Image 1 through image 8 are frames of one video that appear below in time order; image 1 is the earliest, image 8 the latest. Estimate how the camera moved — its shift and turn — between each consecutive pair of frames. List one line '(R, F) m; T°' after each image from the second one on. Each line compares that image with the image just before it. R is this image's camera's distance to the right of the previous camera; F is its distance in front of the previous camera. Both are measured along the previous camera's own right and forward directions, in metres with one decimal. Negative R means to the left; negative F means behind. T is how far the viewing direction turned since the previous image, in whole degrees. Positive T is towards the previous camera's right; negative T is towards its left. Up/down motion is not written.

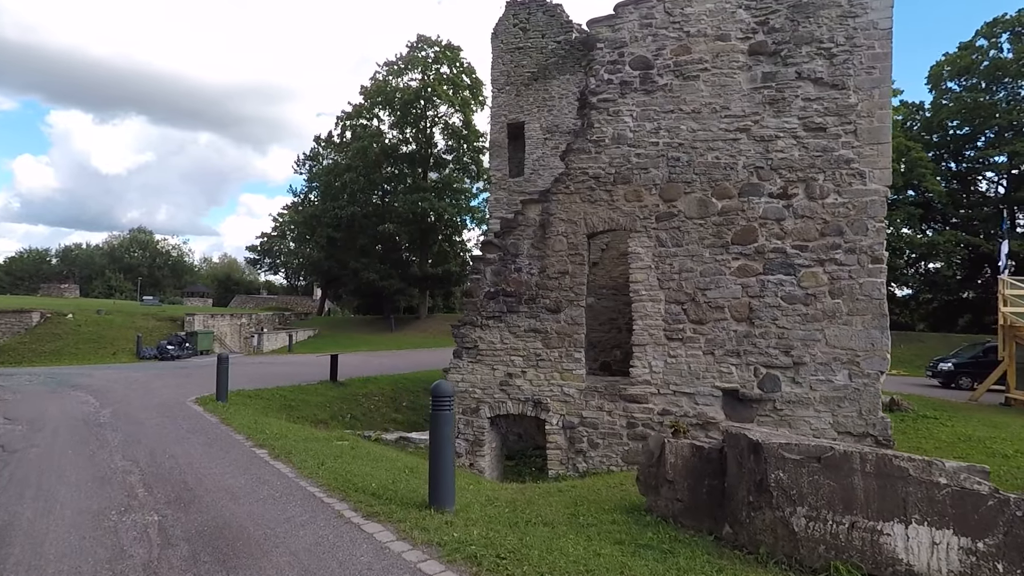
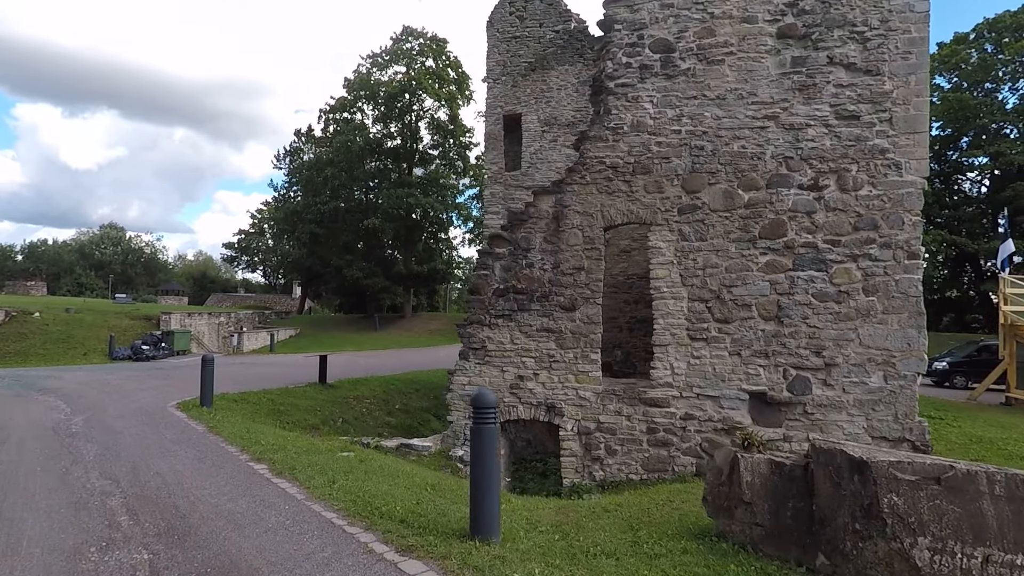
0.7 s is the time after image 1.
(-0.5, +0.6) m; +2°
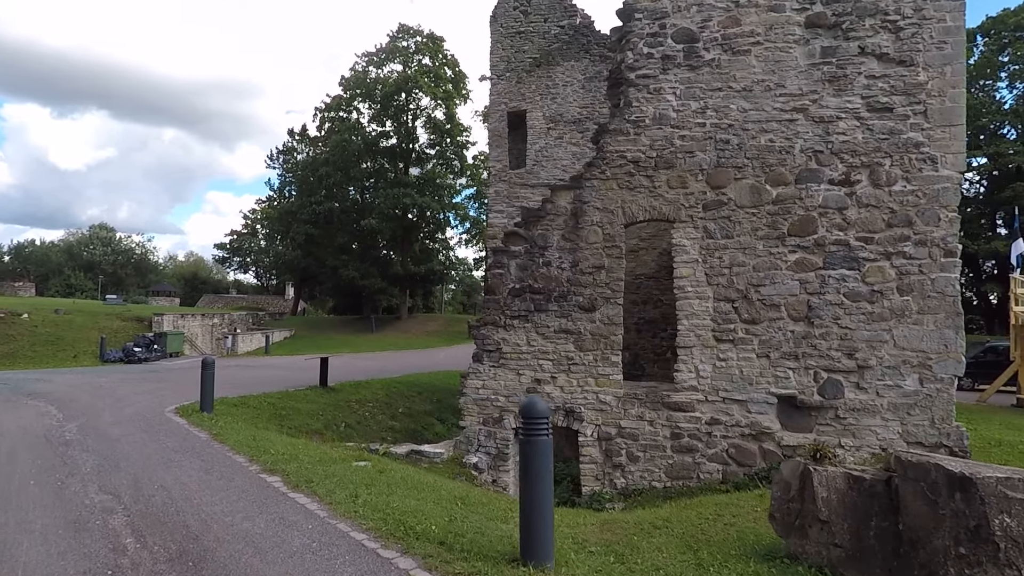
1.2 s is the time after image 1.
(-0.4, +0.4) m; +1°
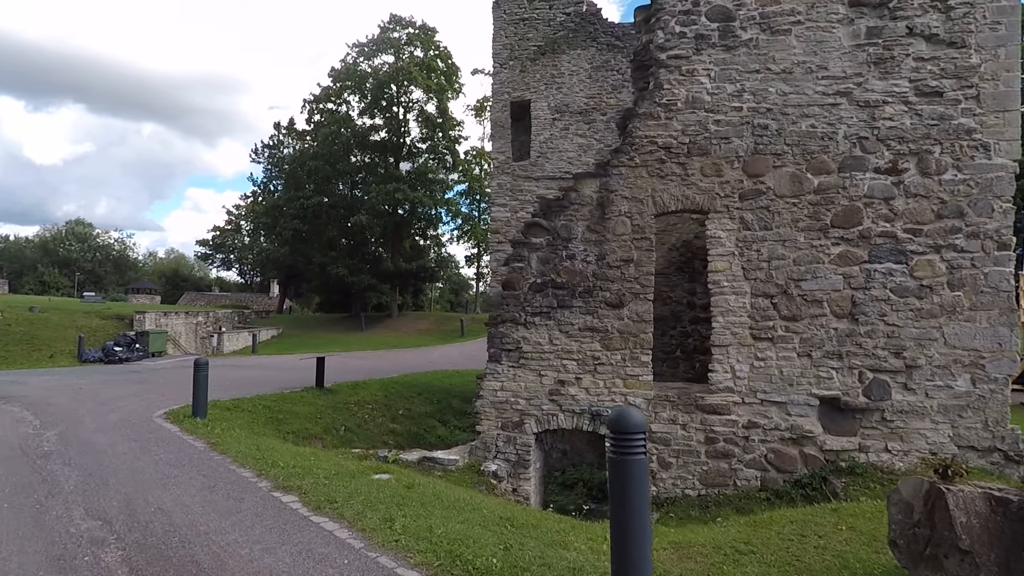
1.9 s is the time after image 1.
(-0.5, +0.6) m; +2°
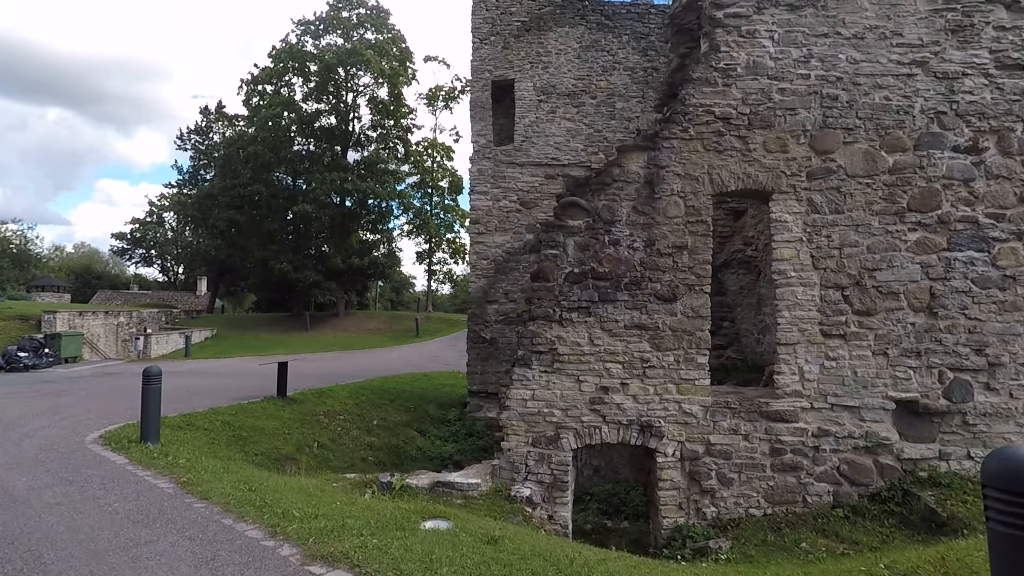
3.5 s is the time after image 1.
(-1.2, +1.3) m; +6°
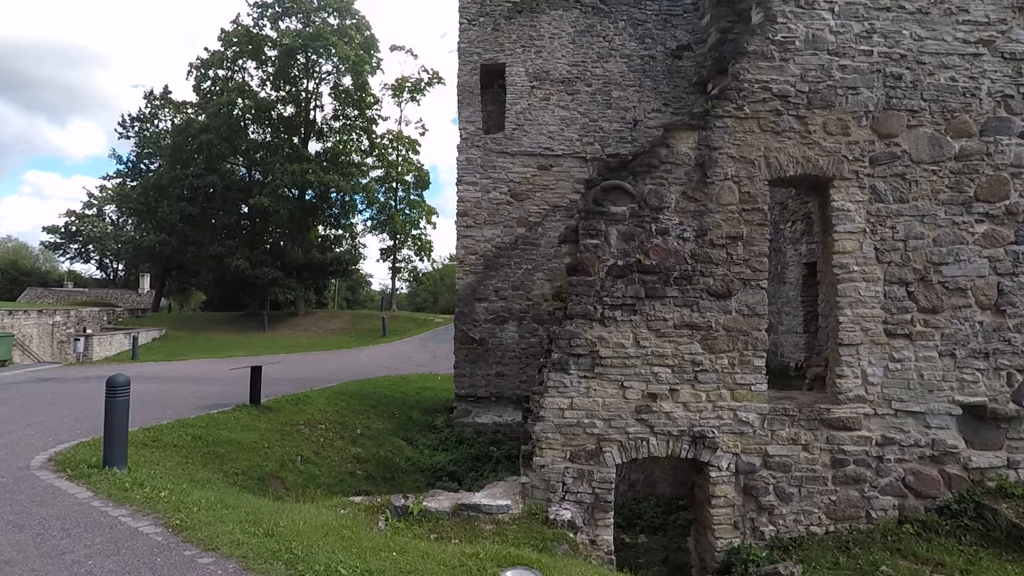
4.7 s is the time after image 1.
(-0.9, +0.9) m; +5°
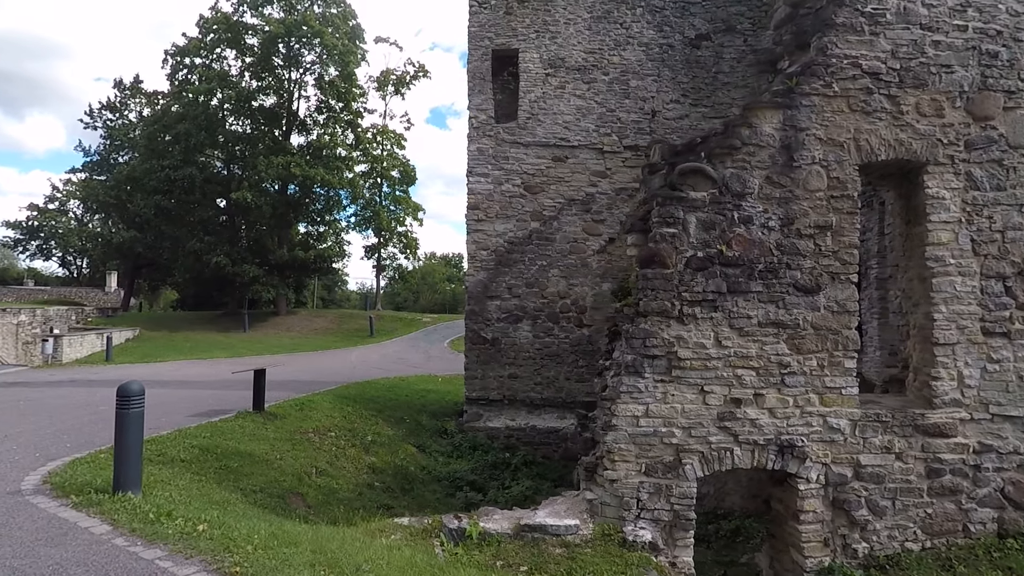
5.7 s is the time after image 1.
(-0.9, +0.7) m; +3°
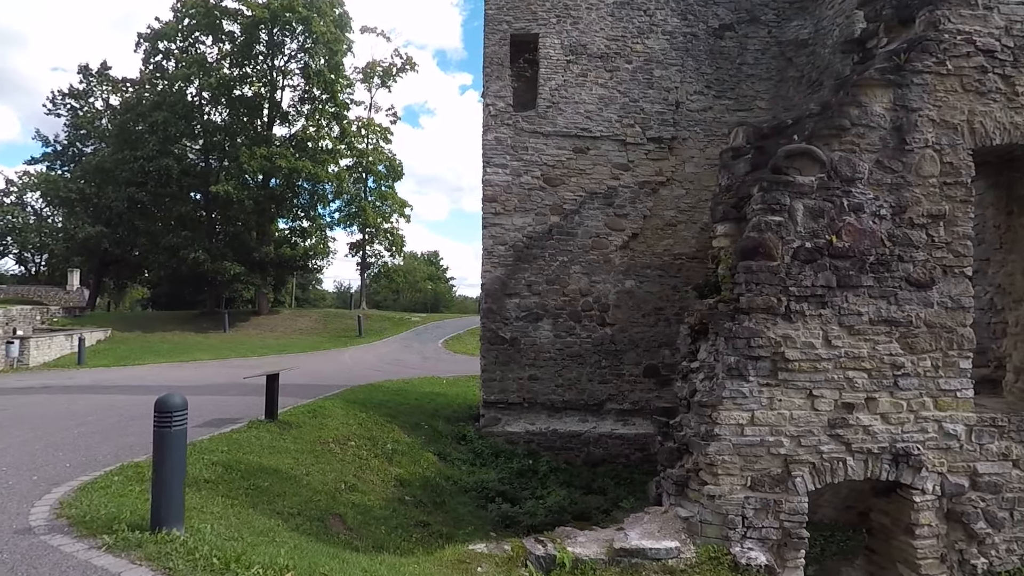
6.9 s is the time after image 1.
(-1.0, +0.7) m; +3°
